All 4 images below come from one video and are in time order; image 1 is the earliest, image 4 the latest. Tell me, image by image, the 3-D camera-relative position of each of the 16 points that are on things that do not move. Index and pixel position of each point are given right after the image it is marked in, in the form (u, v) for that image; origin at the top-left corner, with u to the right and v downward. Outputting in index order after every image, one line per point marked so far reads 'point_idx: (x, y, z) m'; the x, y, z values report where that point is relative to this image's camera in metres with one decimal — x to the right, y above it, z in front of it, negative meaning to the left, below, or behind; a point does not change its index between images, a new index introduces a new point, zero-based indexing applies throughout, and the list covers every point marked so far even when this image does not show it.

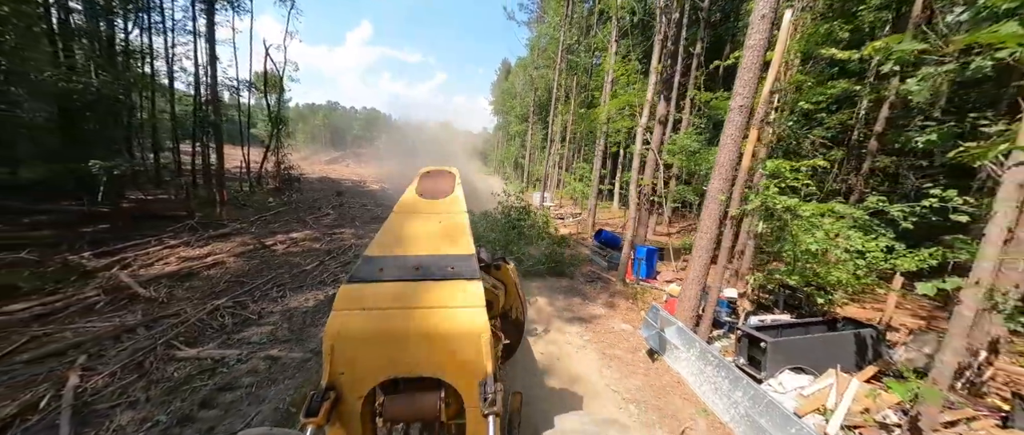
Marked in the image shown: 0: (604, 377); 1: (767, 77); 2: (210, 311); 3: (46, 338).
0: (+1.3, -2.1, +4.7) m
1: (+3.4, +2.0, +5.2) m
2: (-4.8, -1.5, +5.6) m
3: (-6.4, -1.6, +4.8) m
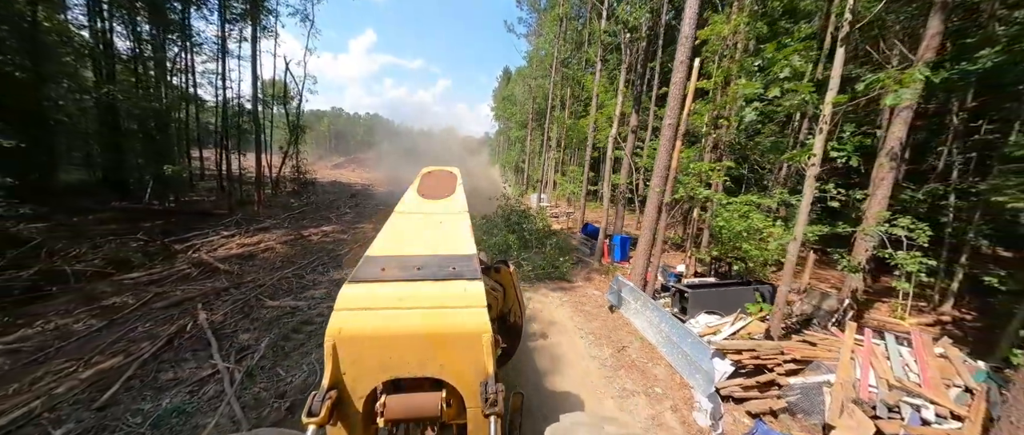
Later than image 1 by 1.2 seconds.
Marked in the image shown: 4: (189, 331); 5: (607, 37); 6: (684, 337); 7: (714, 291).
0: (+1.1, -1.9, +6.3) m
1: (+3.3, +2.3, +6.9) m
2: (-4.9, -1.3, +7.4) m
3: (-6.5, -1.4, +6.5) m
4: (-5.0, -1.7, +5.3) m
5: (+3.3, +6.4, +12.2) m
6: (+2.4, -1.7, +4.7) m
7: (+3.5, -1.3, +6.0) m
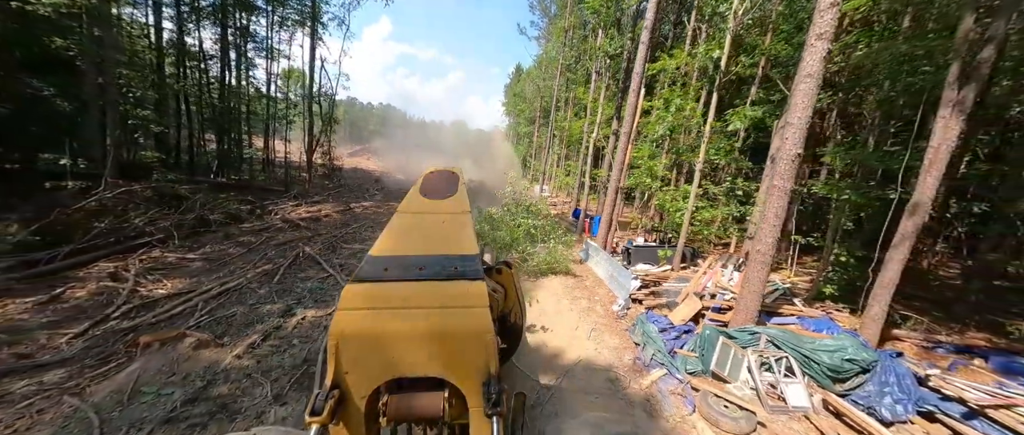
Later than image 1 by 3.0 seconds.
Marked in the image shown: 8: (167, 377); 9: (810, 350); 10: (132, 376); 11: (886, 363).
0: (+1.1, -1.3, +9.2) m
1: (+3.4, +2.8, +9.6) m
2: (-4.9, -0.5, +10.3) m
3: (-6.5, -0.5, +9.4) m
4: (-5.0, -0.9, +8.2) m
5: (+3.7, +7.0, +14.8) m
6: (+2.3, -1.1, +7.5) m
7: (+3.5, -0.8, +8.7) m
8: (-3.9, -1.8, +4.0) m
9: (+4.0, -1.8, +4.6) m
10: (-4.2, -1.8, +3.8) m
11: (+4.8, -1.9, +4.4) m
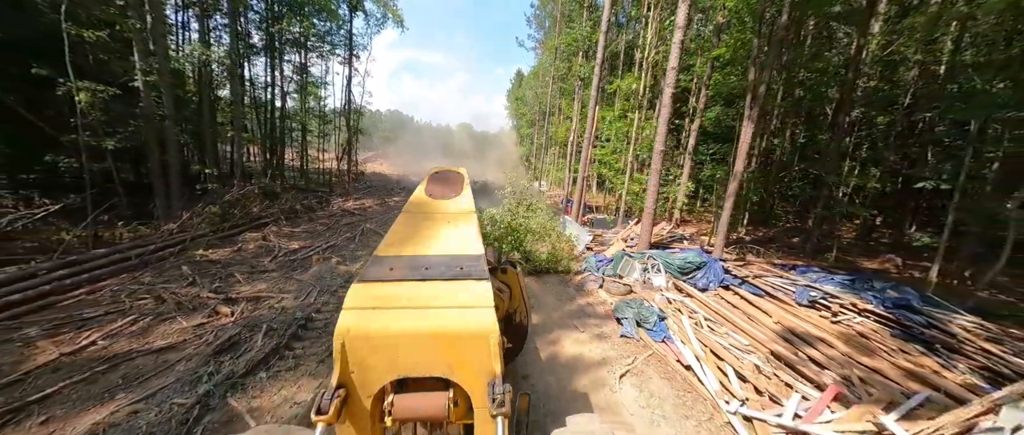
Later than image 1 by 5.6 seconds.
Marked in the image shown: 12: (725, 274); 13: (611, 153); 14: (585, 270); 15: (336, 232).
0: (+1.0, -0.6, +12.9) m
1: (+3.2, +3.5, +13.3) m
2: (-5.0, 0.0, +14.1) m
3: (-6.6, -0.1, +13.4) m
4: (-5.1, -0.4, +12.1) m
5: (+3.5, +7.7, +18.5) m
6: (+2.2, -0.4, +11.2) m
7: (+3.4, 0.0, +12.4) m
8: (-4.1, -1.3, +7.8) m
9: (+3.8, -1.0, +8.3) m
10: (-4.4, -1.2, +7.7) m
11: (+4.6, -1.1, +8.0) m
12: (+4.9, -1.3, +7.9) m
13: (+4.0, +2.6, +13.8) m
14: (+1.9, -1.4, +8.9) m
15: (-6.1, -0.5, +11.8) m
